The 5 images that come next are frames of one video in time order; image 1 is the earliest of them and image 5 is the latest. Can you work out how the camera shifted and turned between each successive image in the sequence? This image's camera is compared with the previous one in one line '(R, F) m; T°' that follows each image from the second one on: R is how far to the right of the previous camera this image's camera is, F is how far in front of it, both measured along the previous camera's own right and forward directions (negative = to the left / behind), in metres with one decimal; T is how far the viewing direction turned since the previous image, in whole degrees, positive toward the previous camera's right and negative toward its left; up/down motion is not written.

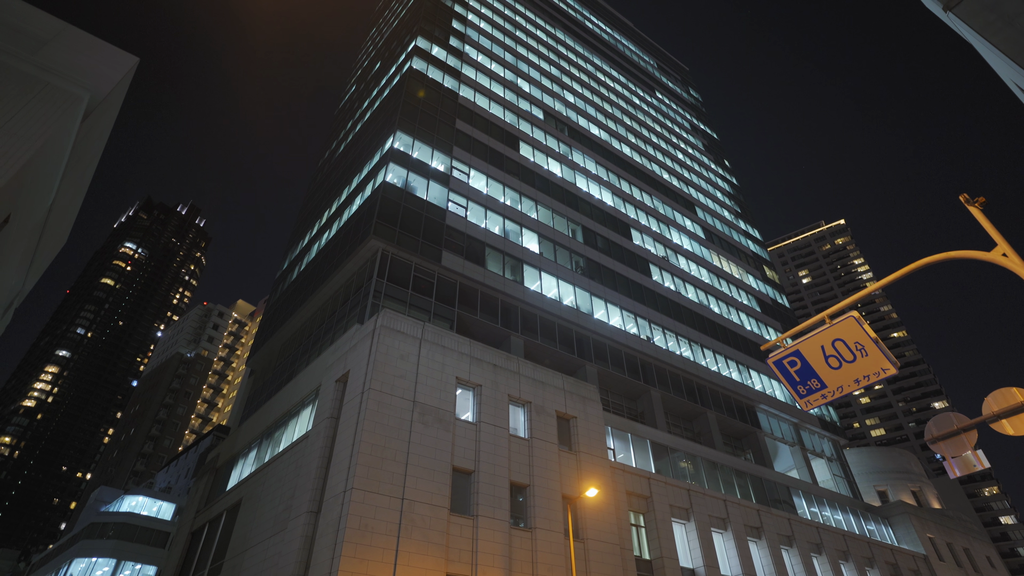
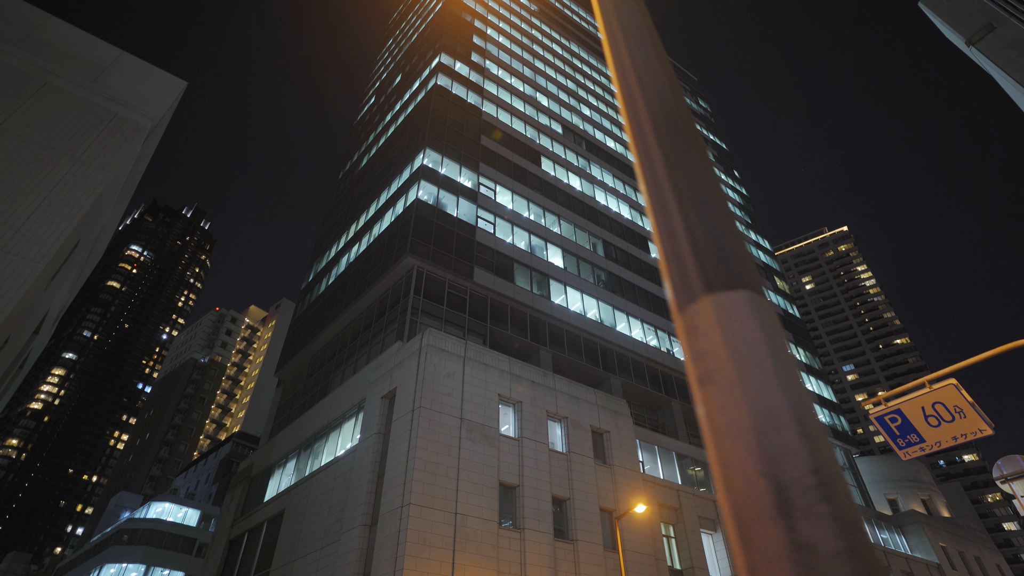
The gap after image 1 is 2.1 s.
(-2.1, -1.1) m; 0°
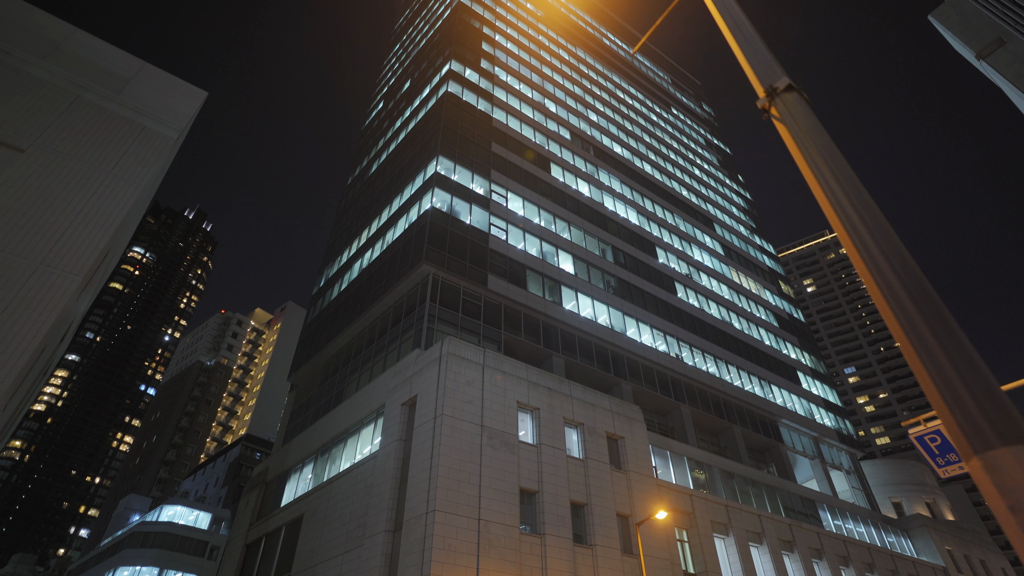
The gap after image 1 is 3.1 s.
(-1.0, -0.5) m; 0°
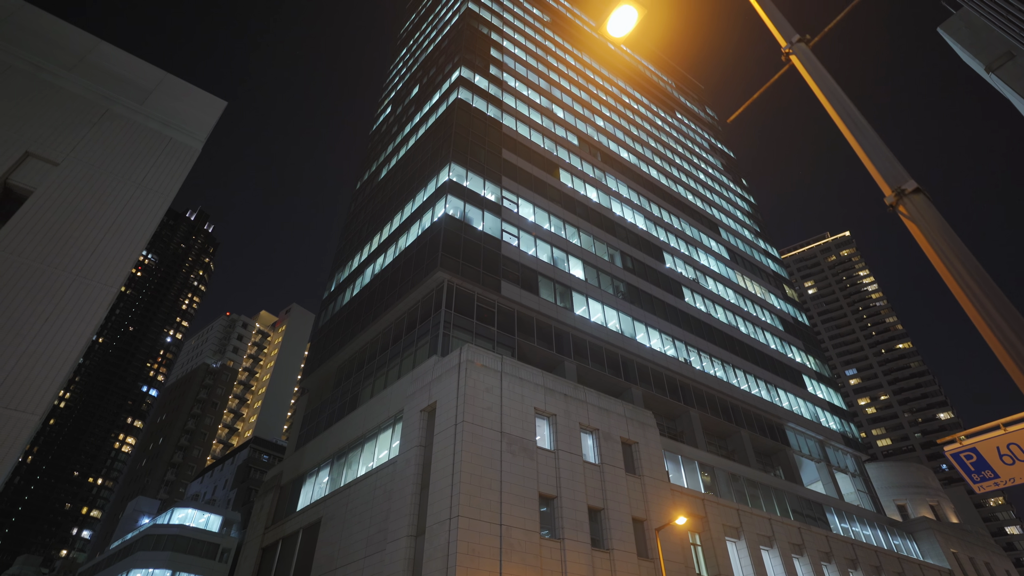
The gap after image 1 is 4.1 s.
(-1.0, -0.4) m; 0°
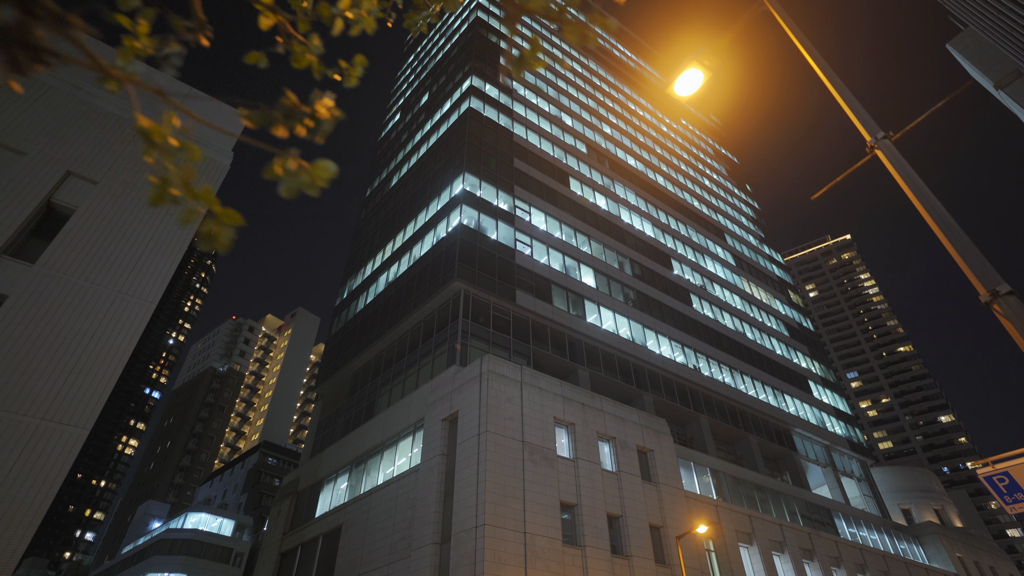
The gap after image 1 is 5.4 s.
(-1.1, -0.6) m; 0°
